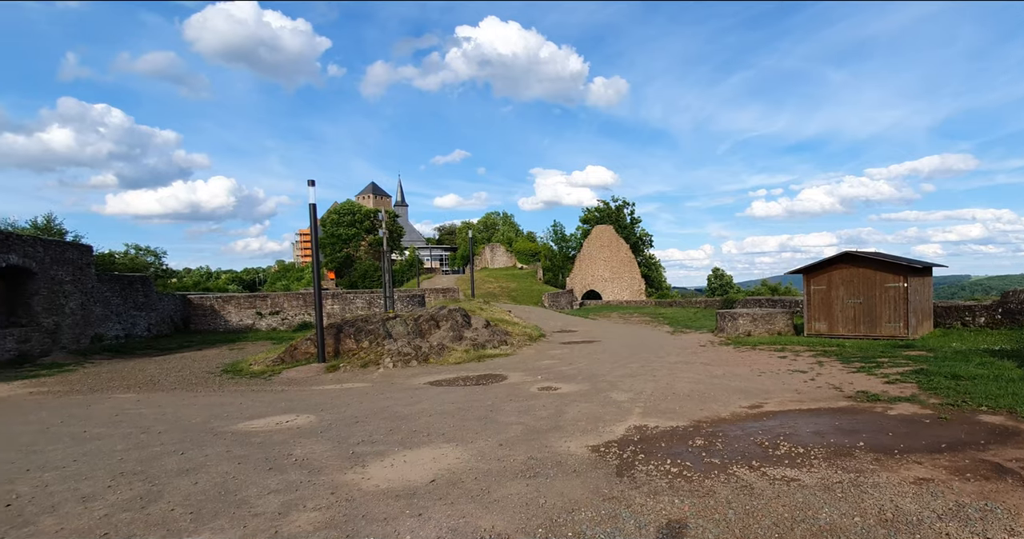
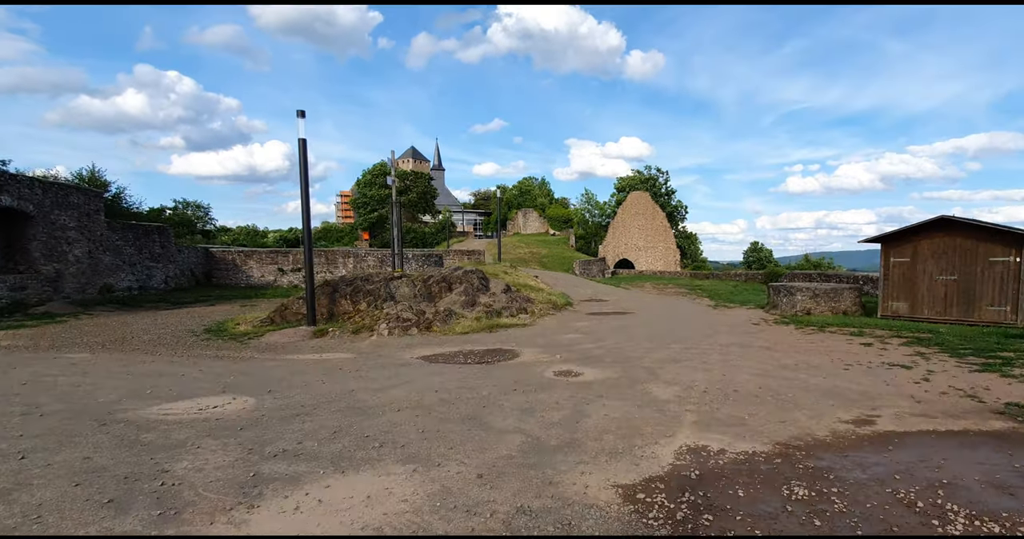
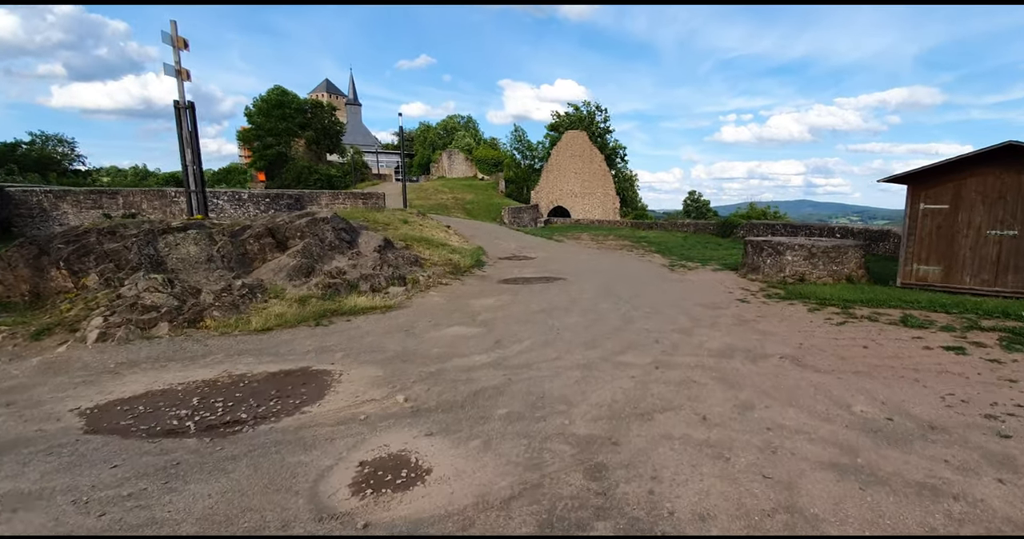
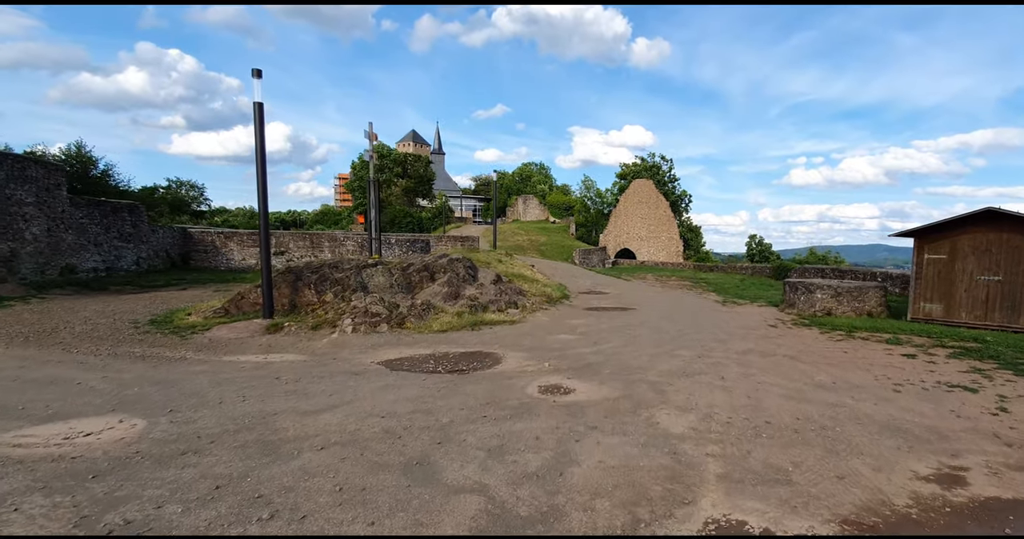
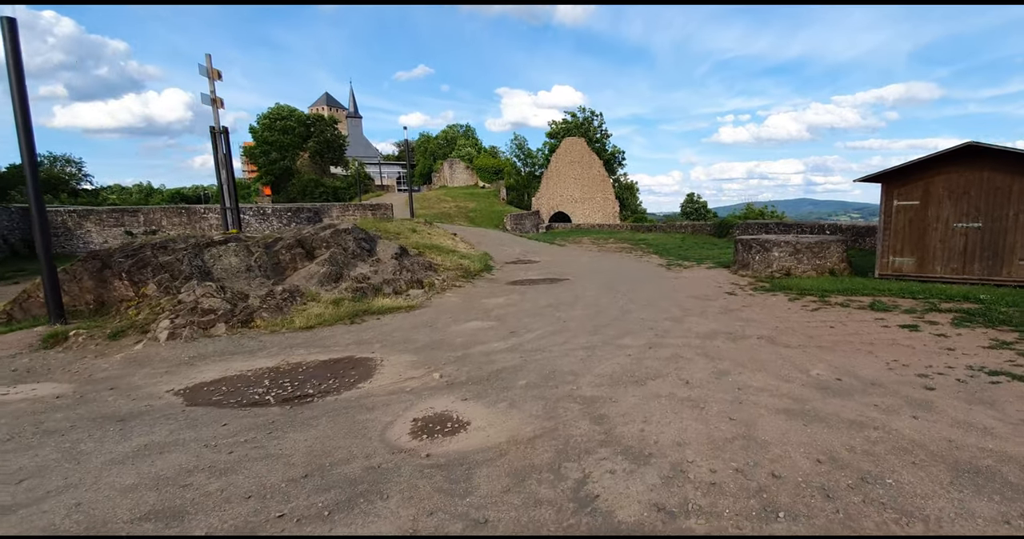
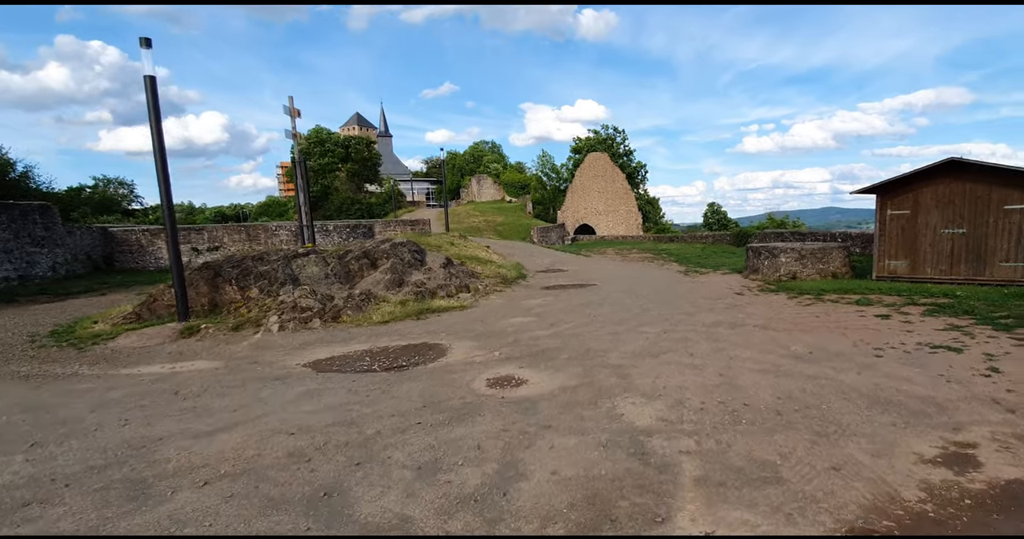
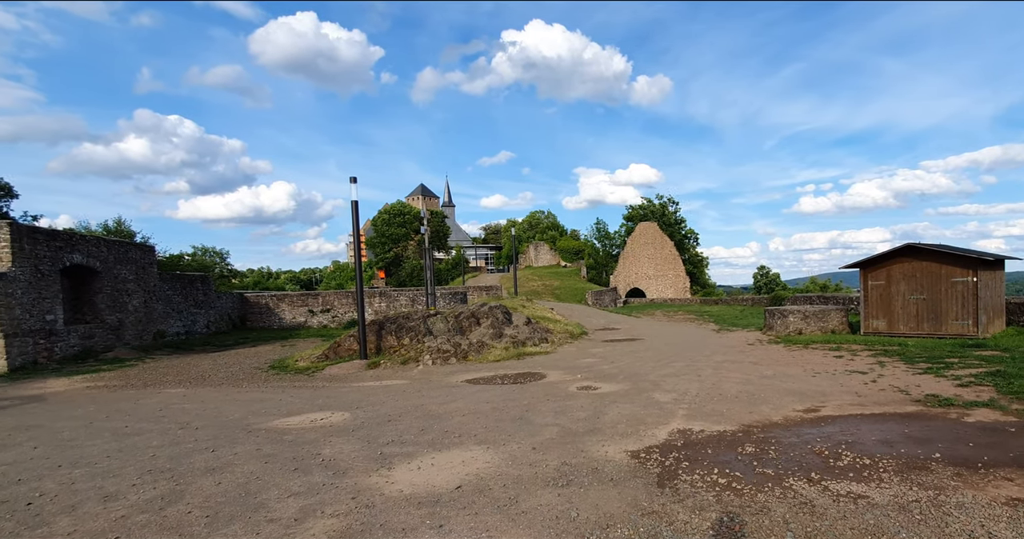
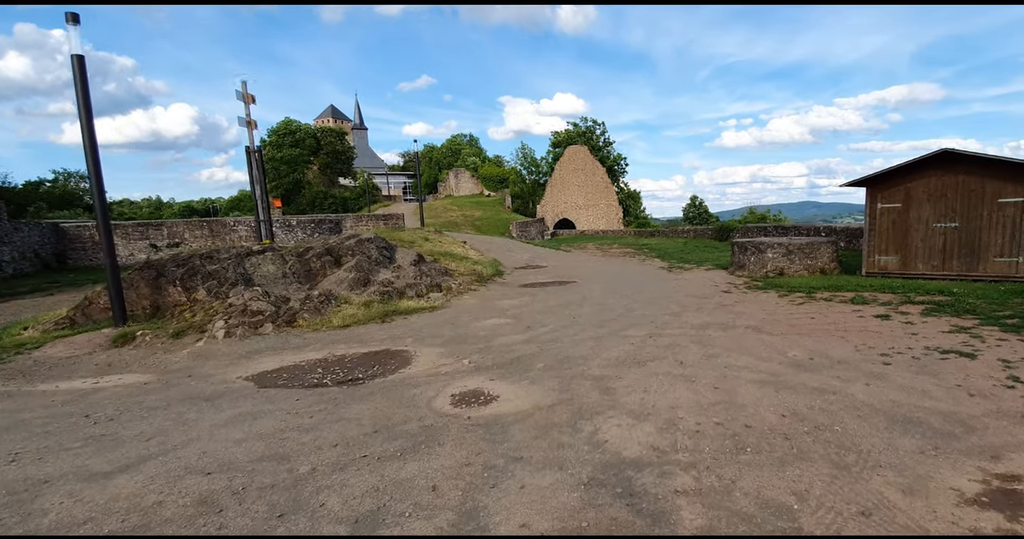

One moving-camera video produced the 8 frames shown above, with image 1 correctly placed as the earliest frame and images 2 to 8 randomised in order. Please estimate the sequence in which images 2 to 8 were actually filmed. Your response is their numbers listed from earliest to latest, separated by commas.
7, 2, 4, 6, 8, 5, 3
